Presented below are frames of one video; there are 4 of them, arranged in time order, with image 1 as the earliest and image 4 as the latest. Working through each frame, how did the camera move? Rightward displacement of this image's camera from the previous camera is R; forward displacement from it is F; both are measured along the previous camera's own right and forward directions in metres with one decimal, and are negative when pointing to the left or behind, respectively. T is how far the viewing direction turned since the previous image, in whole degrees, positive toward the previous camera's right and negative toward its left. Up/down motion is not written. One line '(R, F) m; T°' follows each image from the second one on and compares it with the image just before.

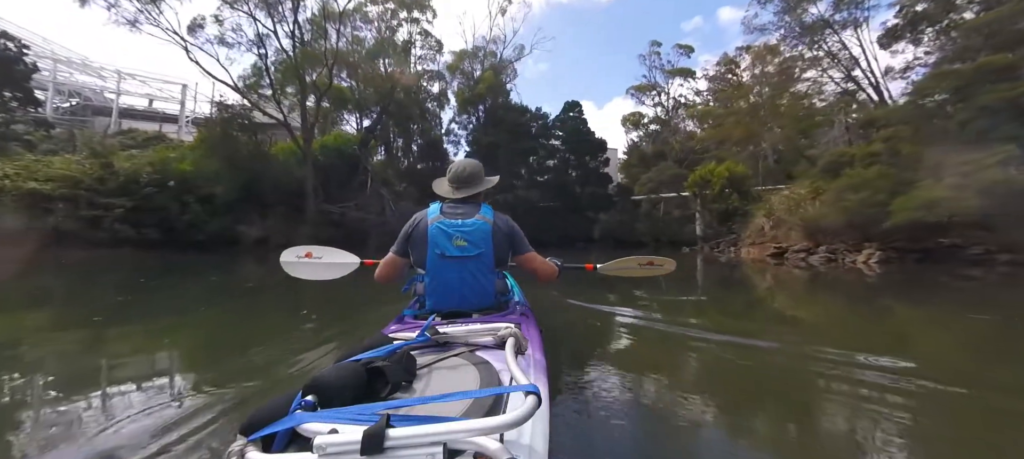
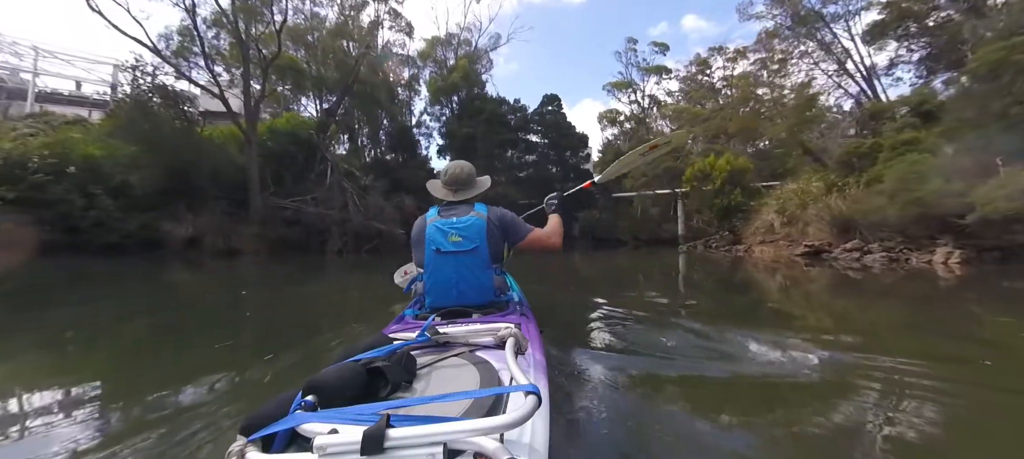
(-0.2, +0.6) m; +5°
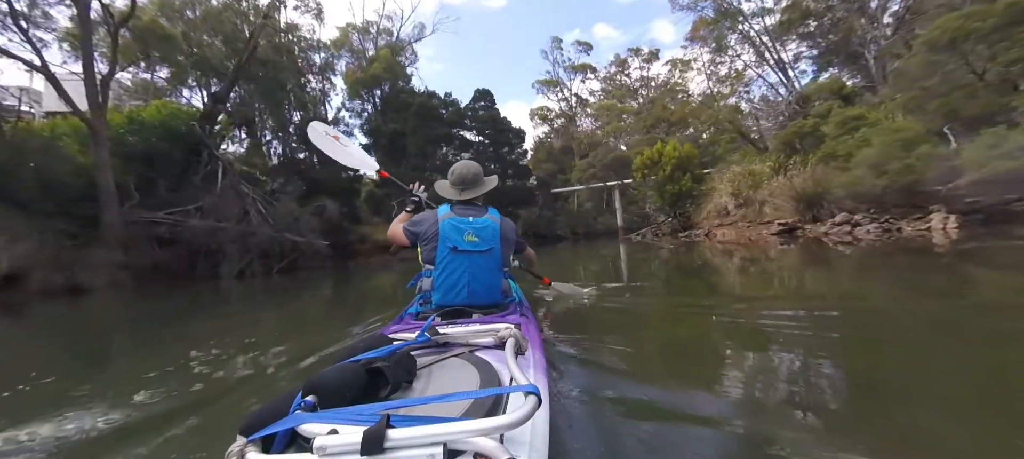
(-0.2, +0.5) m; +10°
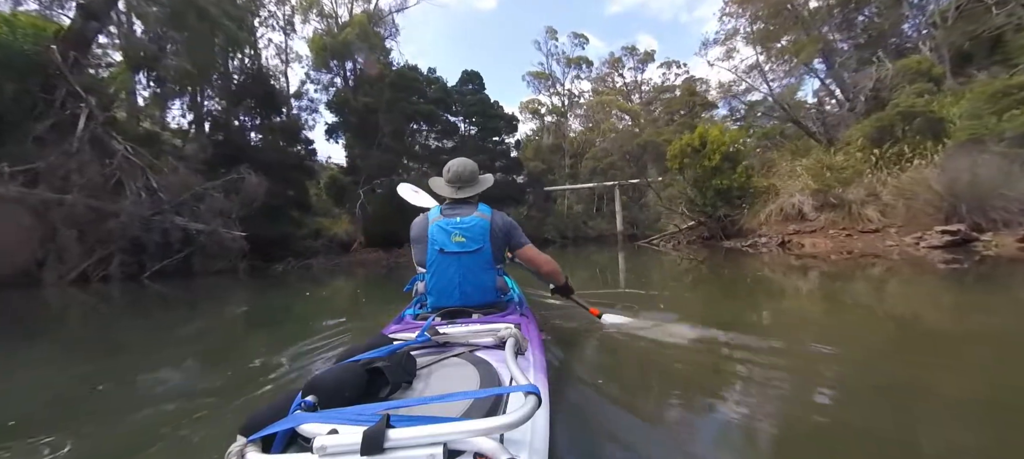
(-0.2, +1.1) m; +3°
